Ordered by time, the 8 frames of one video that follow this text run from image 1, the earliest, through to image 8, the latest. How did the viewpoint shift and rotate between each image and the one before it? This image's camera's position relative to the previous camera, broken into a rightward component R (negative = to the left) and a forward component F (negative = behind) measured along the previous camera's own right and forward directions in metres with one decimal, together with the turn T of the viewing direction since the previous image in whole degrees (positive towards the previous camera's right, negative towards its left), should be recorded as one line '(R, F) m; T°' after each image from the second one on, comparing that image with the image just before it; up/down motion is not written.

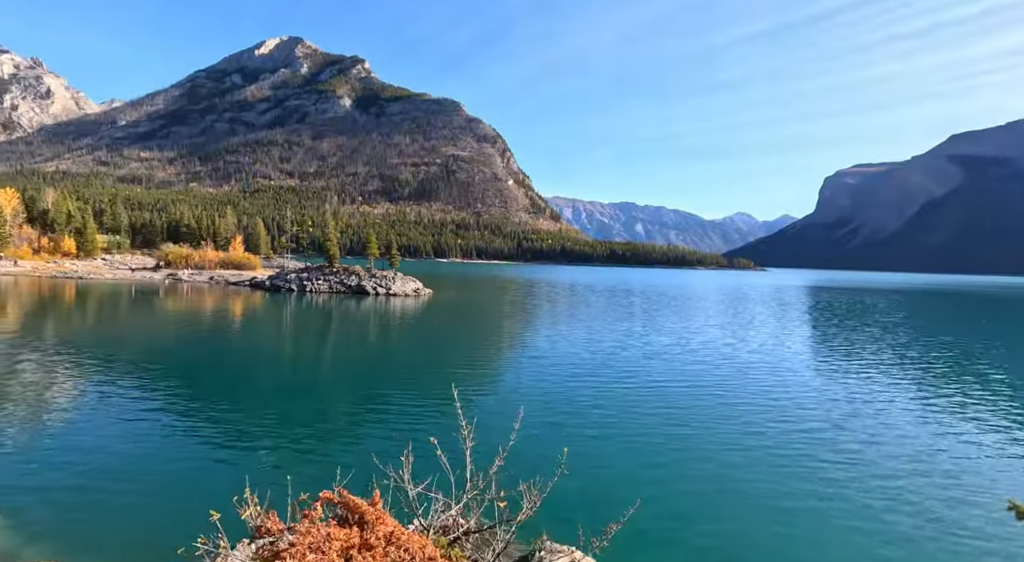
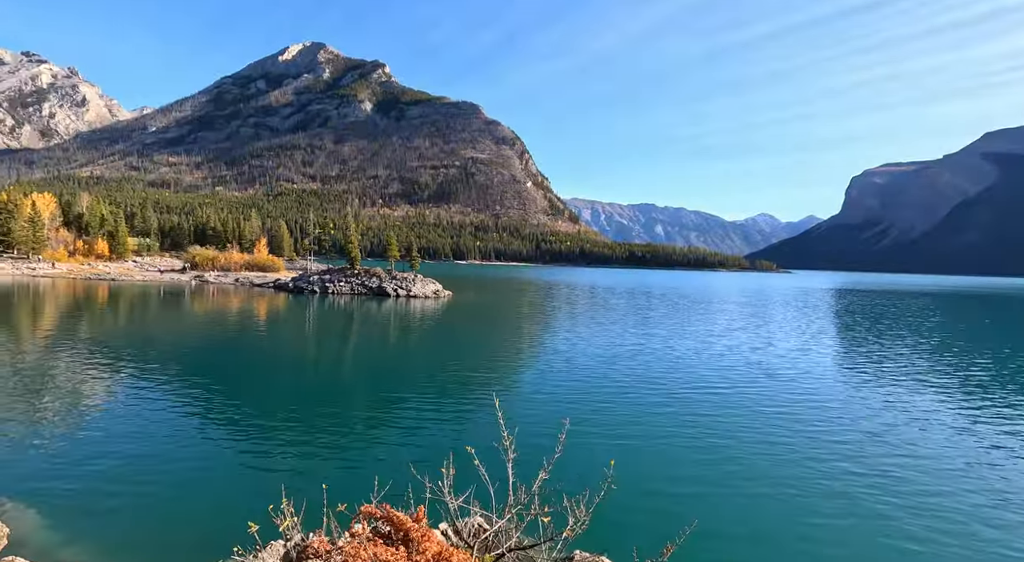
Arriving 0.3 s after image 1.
(+0.1, -0.7) m; -2°
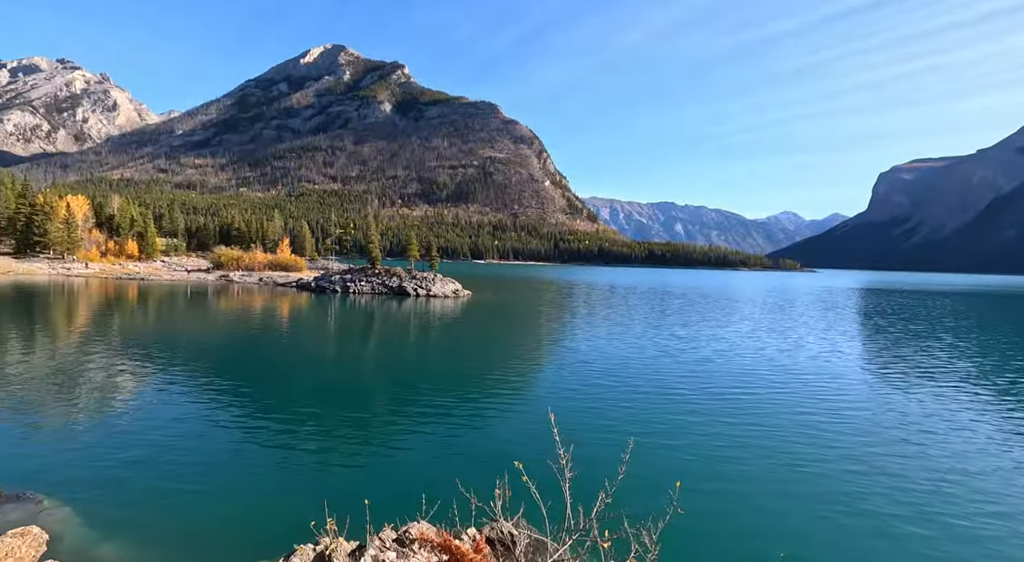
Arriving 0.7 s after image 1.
(-0.1, -0.4) m; -2°
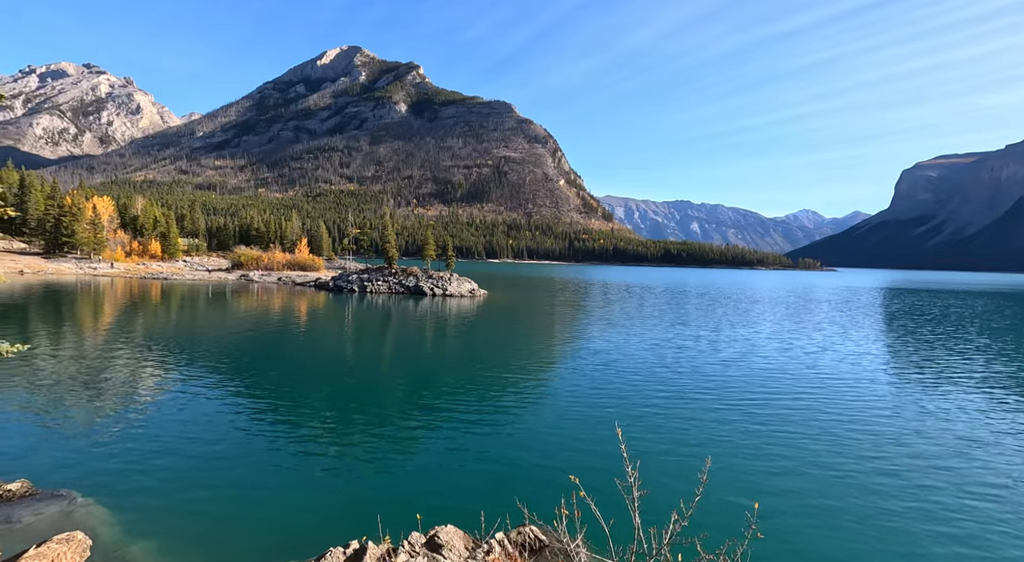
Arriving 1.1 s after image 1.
(-0.1, -0.2) m; -1°
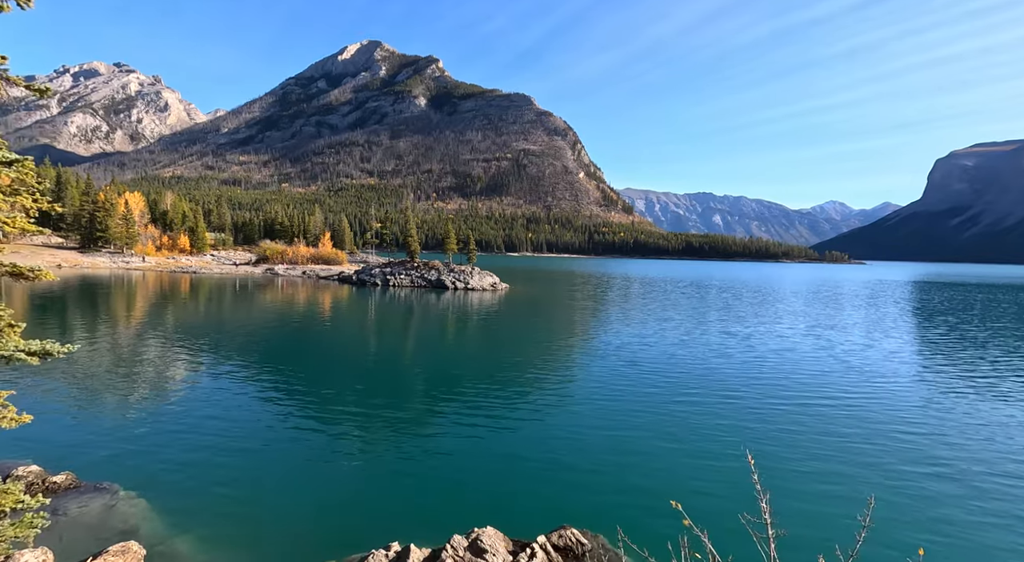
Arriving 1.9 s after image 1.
(-0.2, -0.2) m; -2°
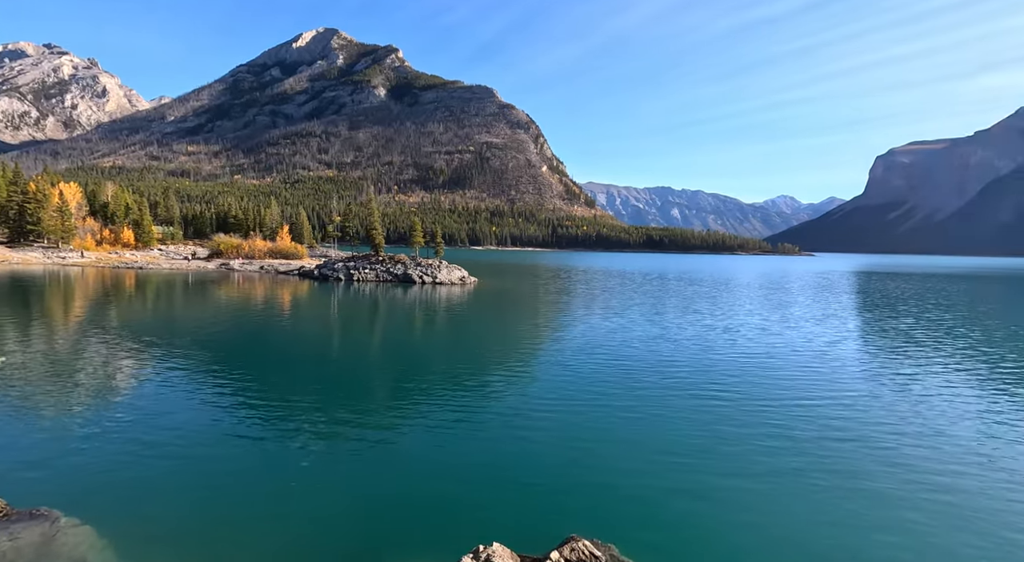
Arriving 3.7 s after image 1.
(+0.3, +0.7) m; +4°
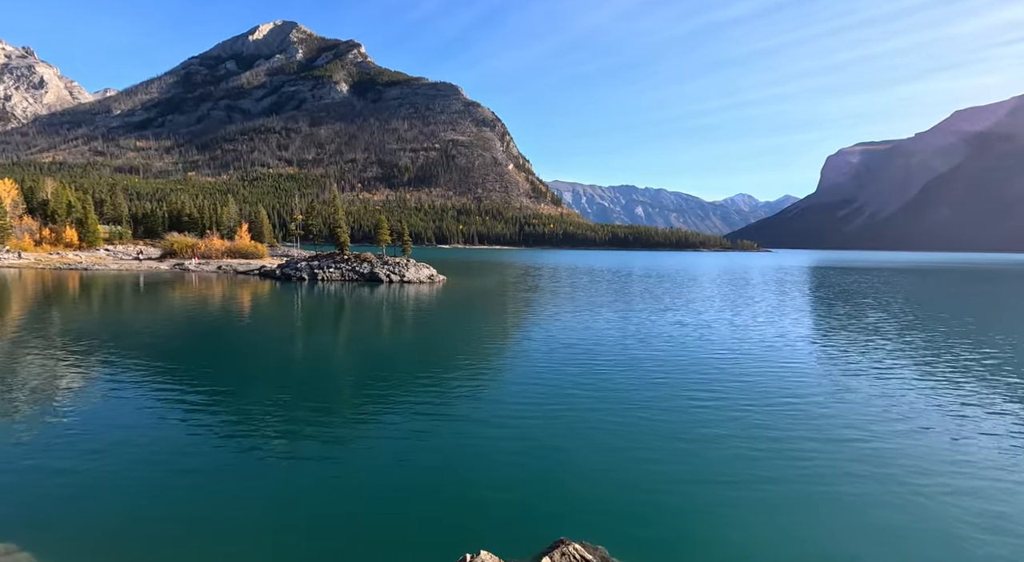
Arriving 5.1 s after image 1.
(+0.2, +0.9) m; +3°
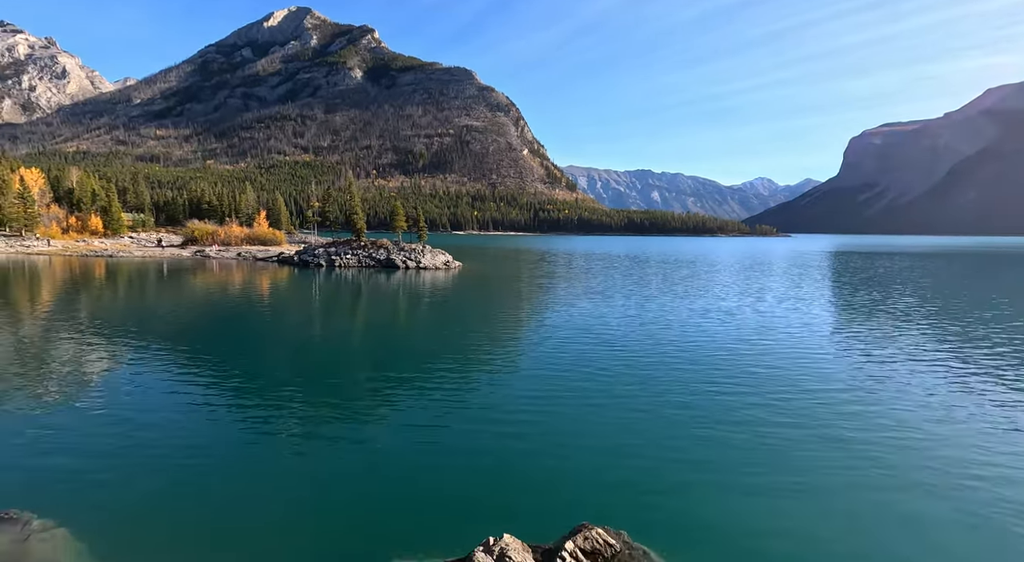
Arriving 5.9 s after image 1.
(0.0, -0.3) m; -1°
